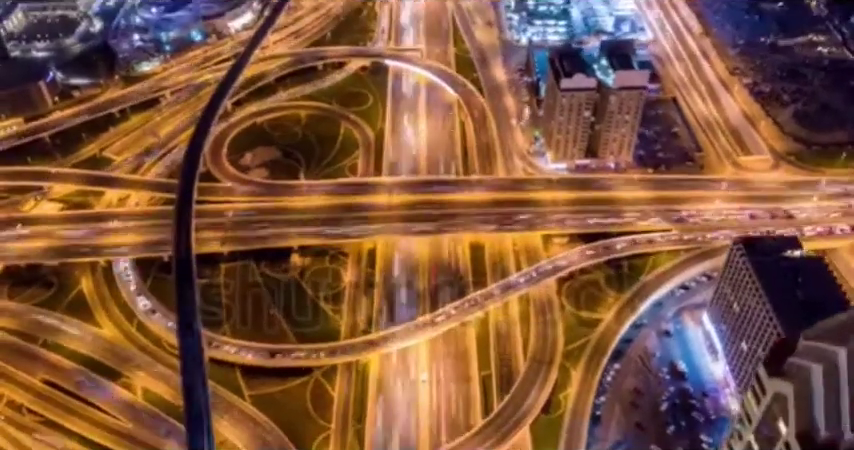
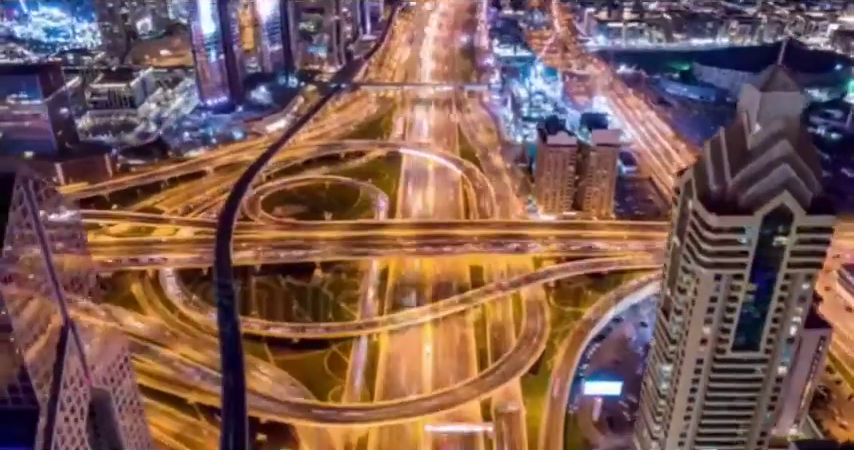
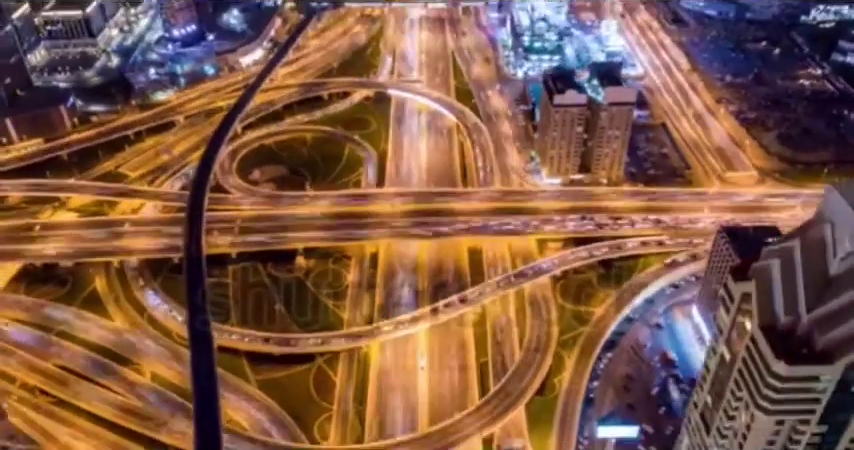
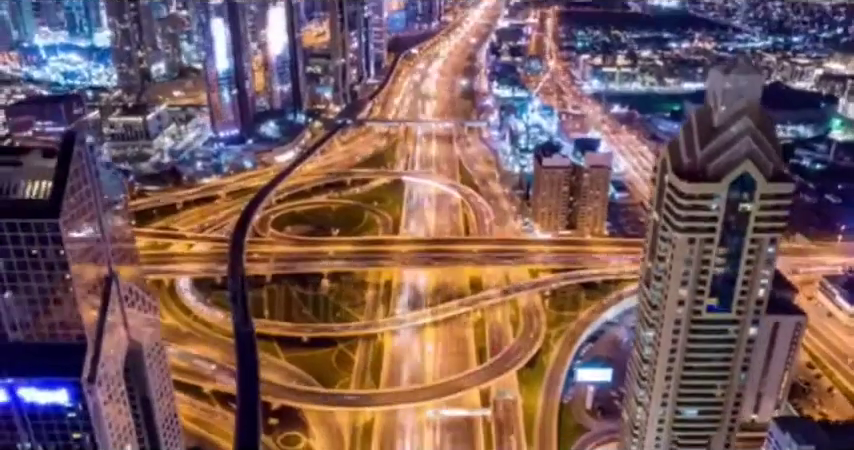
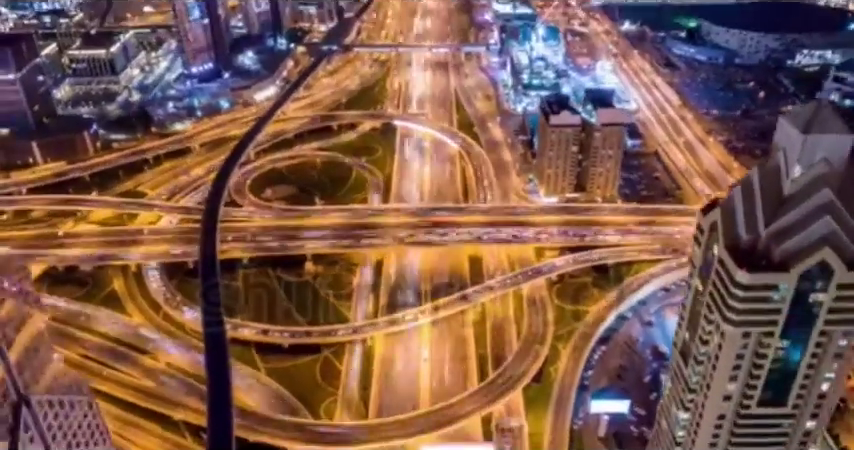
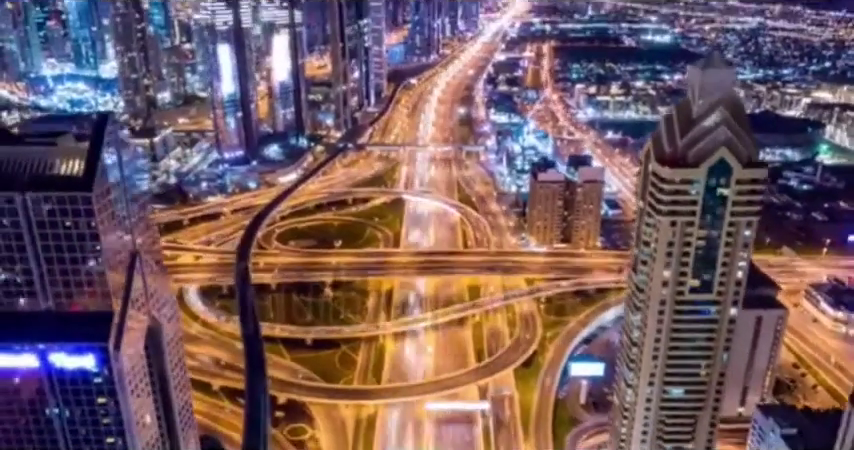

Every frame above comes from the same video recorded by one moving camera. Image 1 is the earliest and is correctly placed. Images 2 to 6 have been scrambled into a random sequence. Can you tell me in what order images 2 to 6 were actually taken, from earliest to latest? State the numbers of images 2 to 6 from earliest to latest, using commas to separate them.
3, 5, 2, 4, 6
